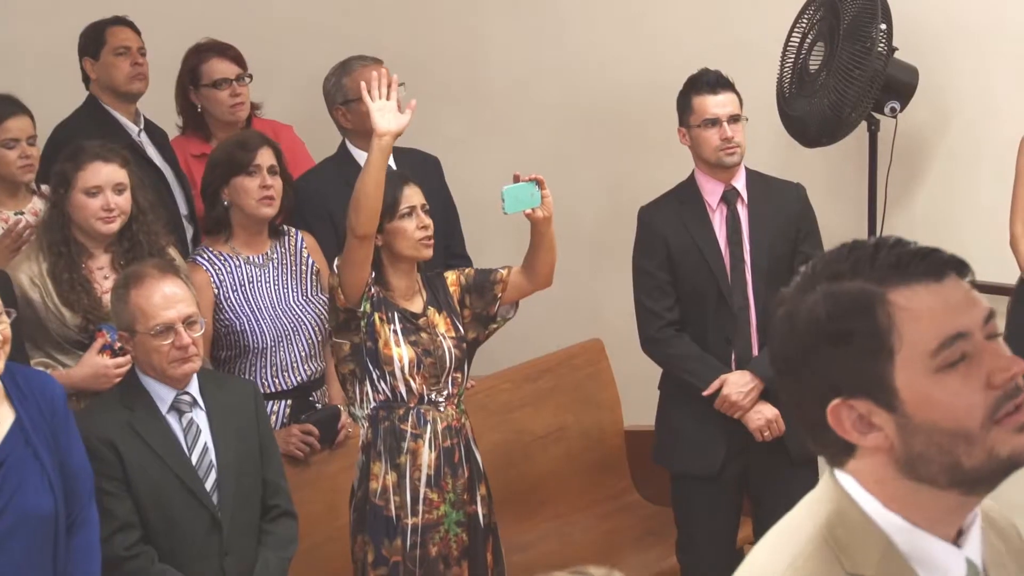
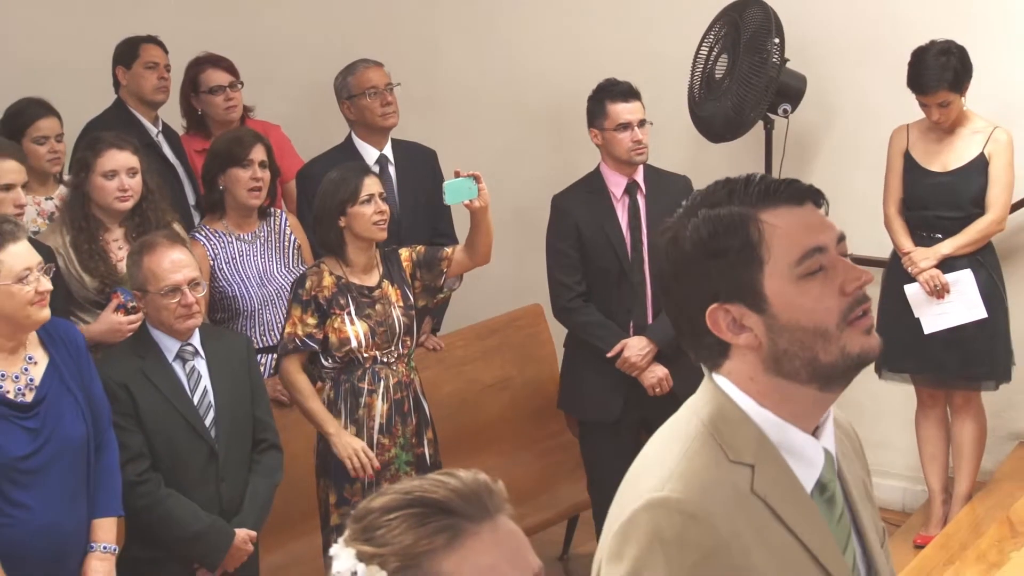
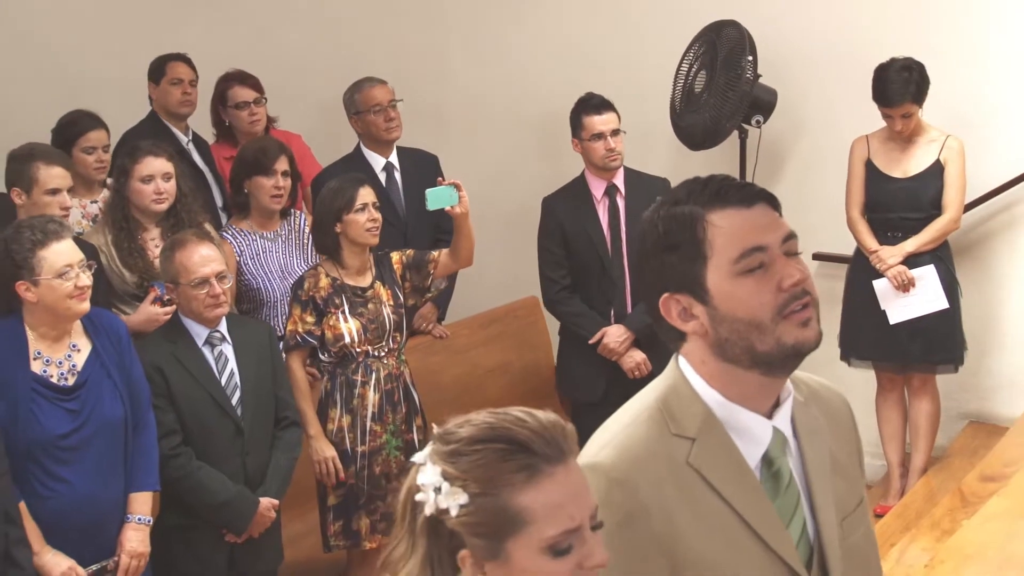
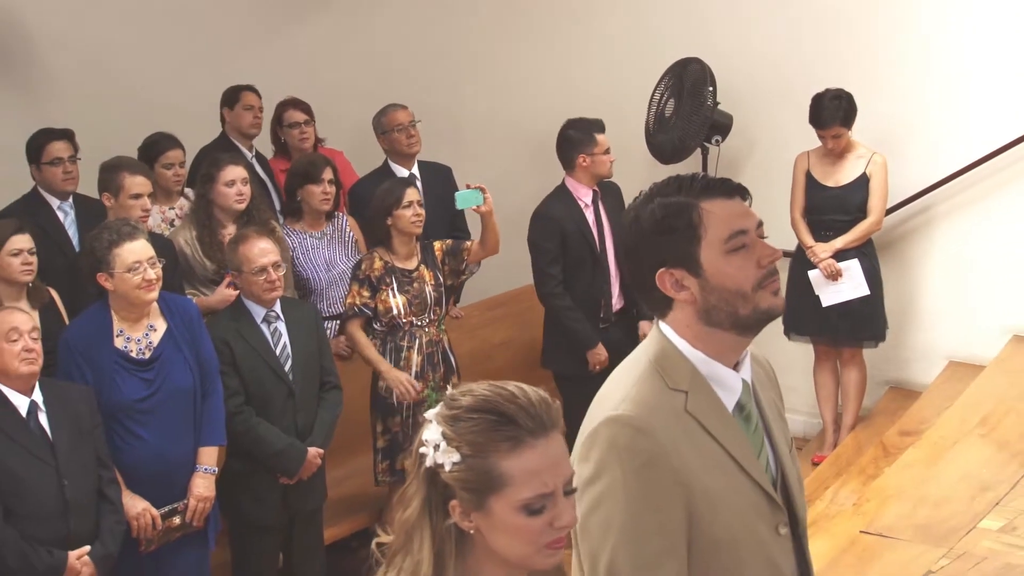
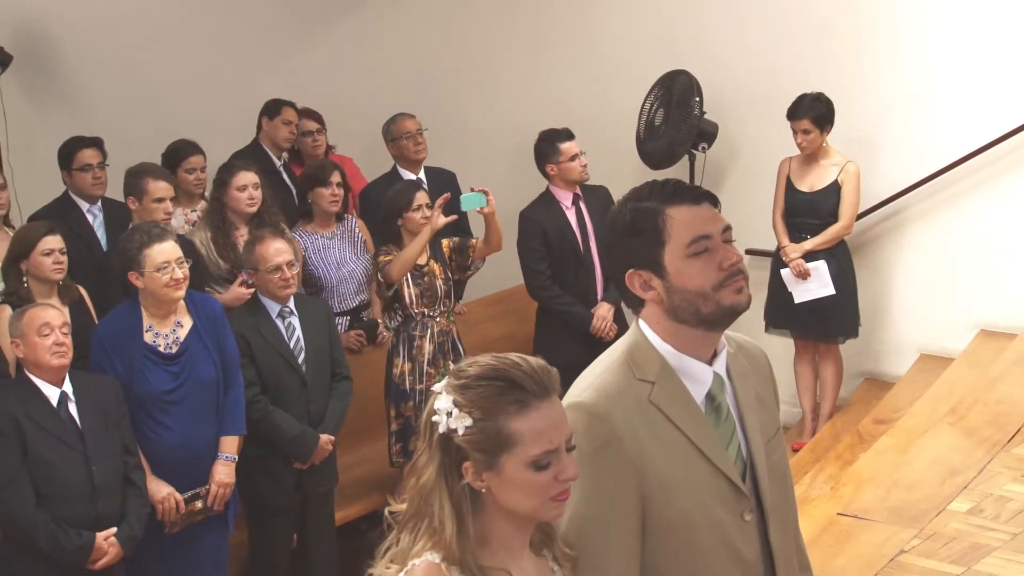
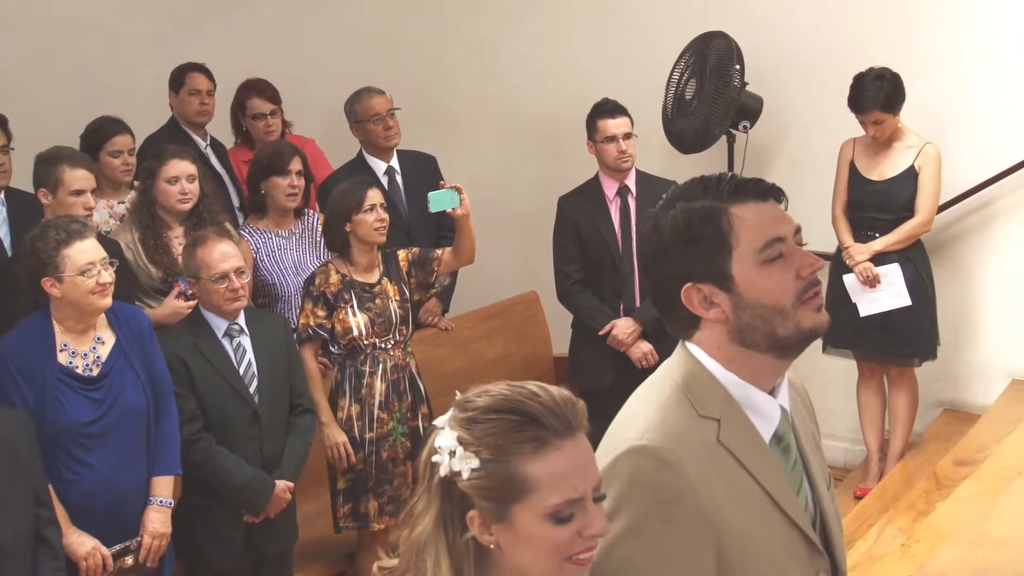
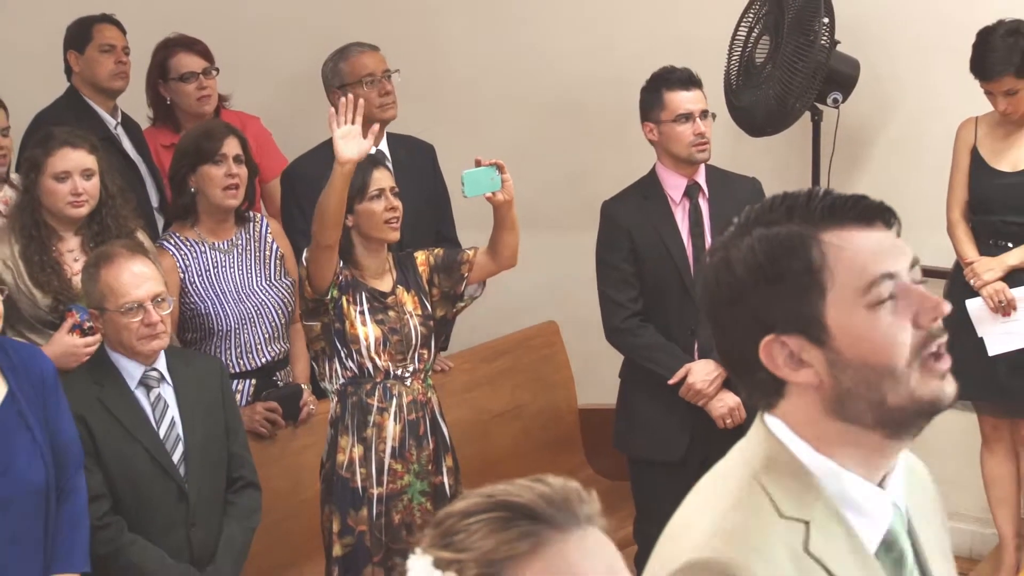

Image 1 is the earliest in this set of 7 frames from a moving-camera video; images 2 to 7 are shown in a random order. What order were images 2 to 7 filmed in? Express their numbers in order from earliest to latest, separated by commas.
7, 2, 3, 6, 4, 5
